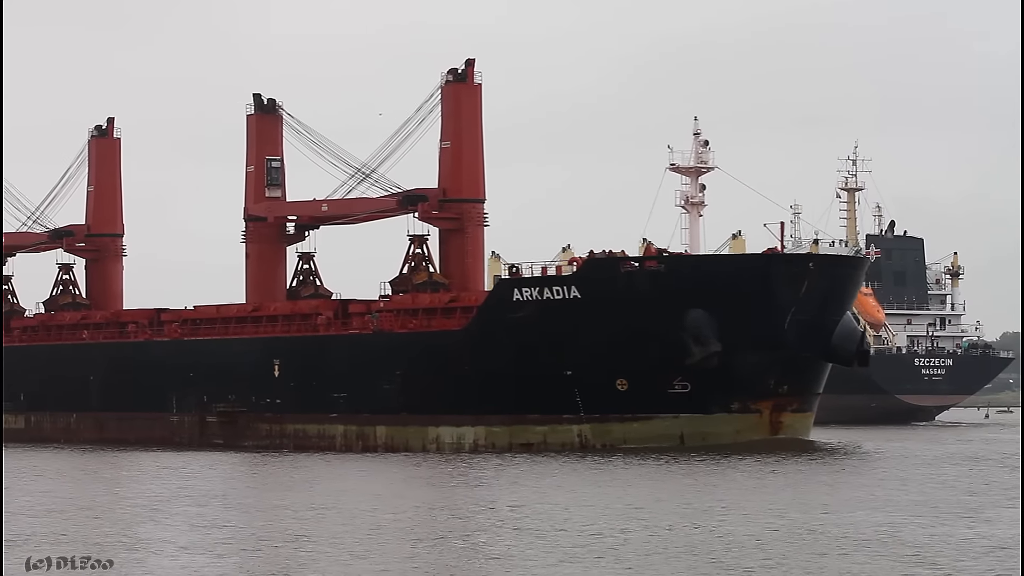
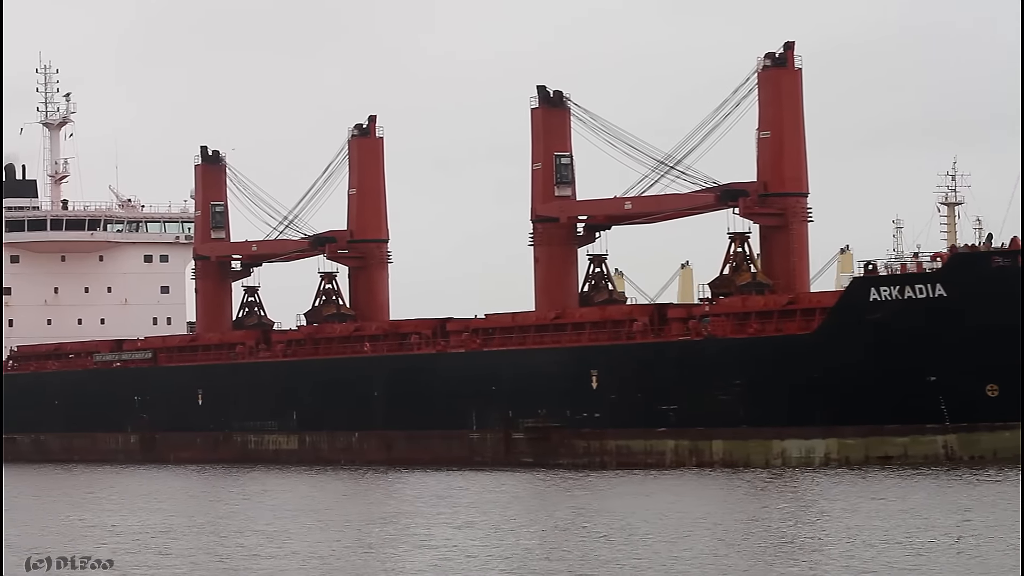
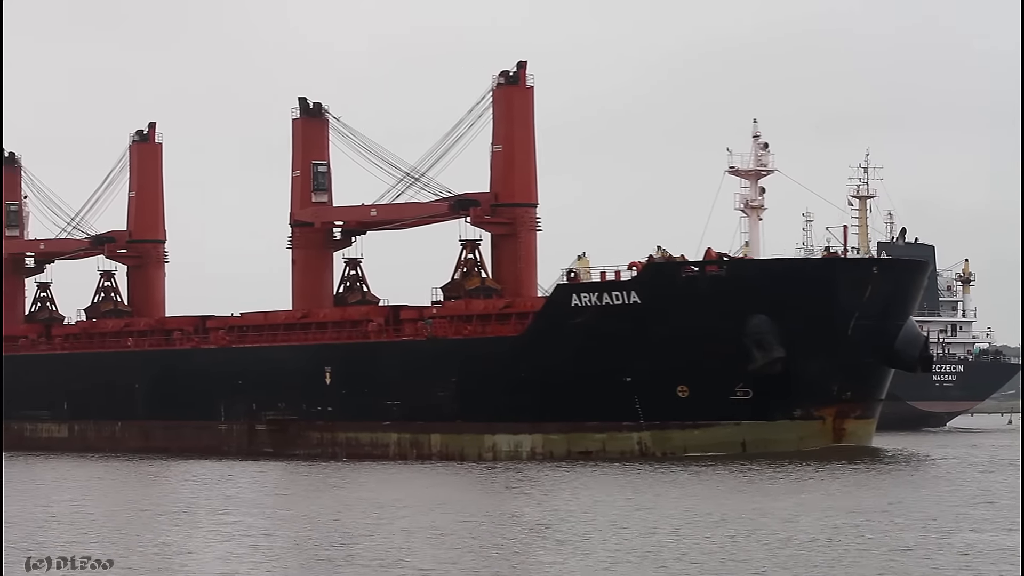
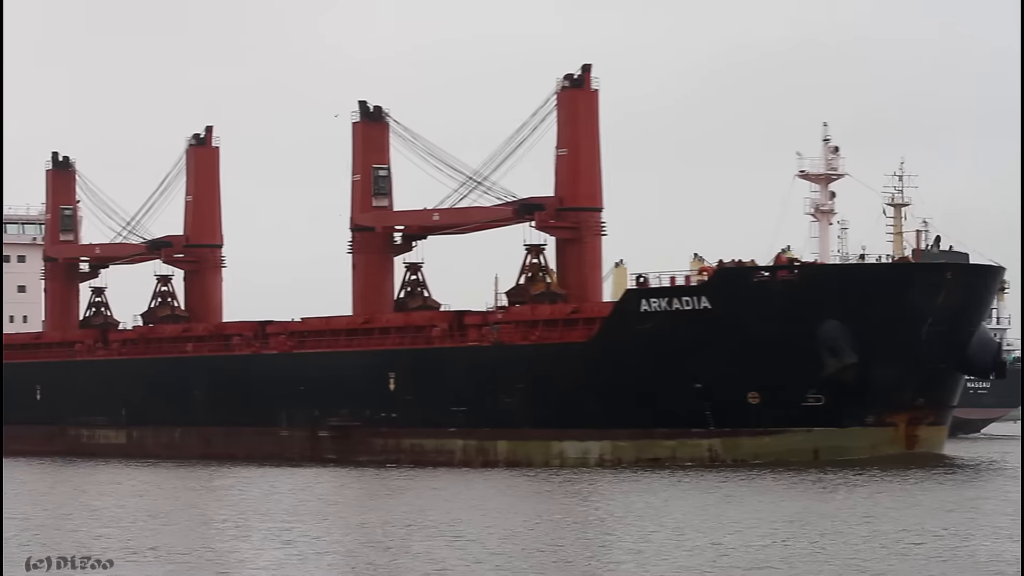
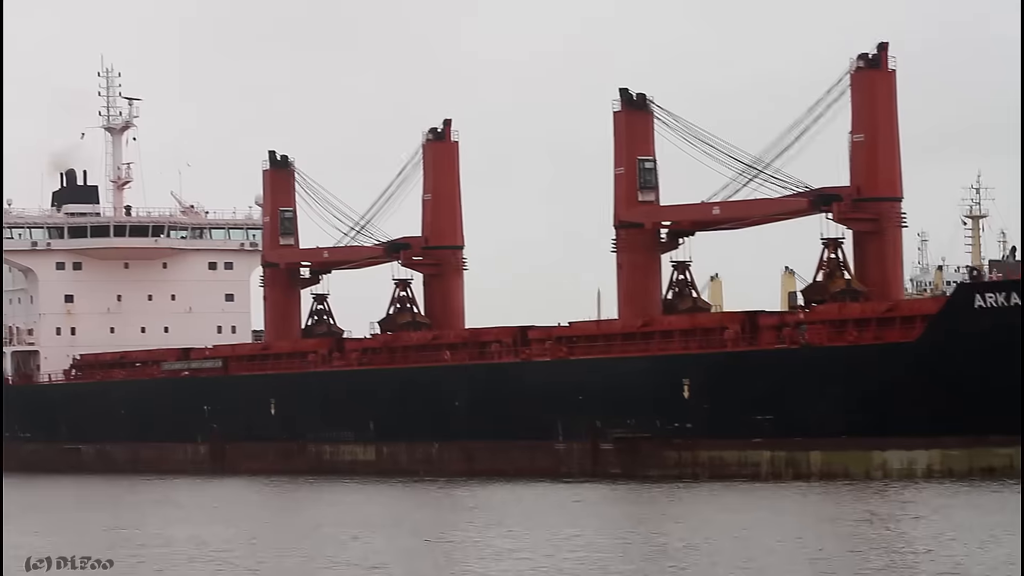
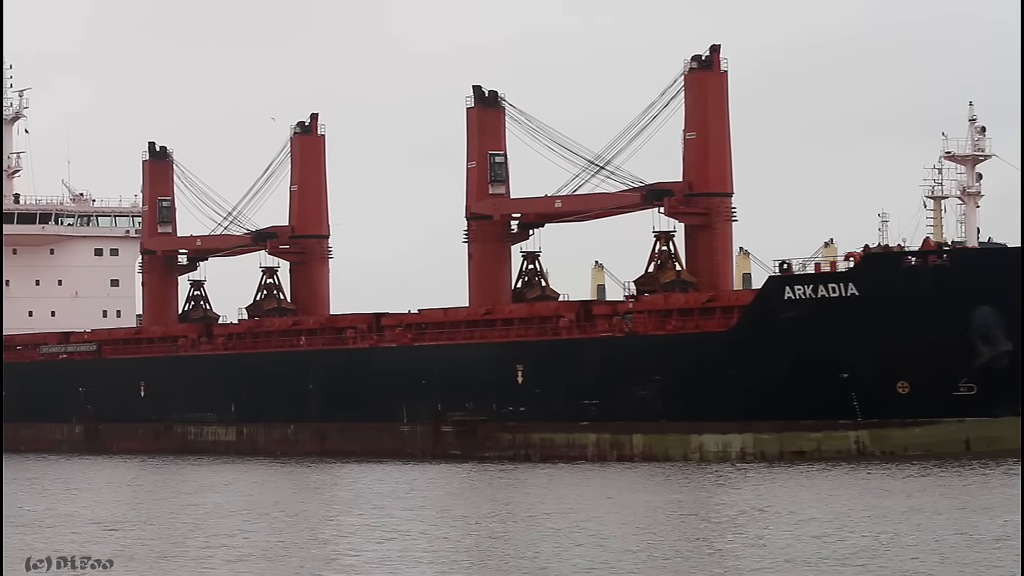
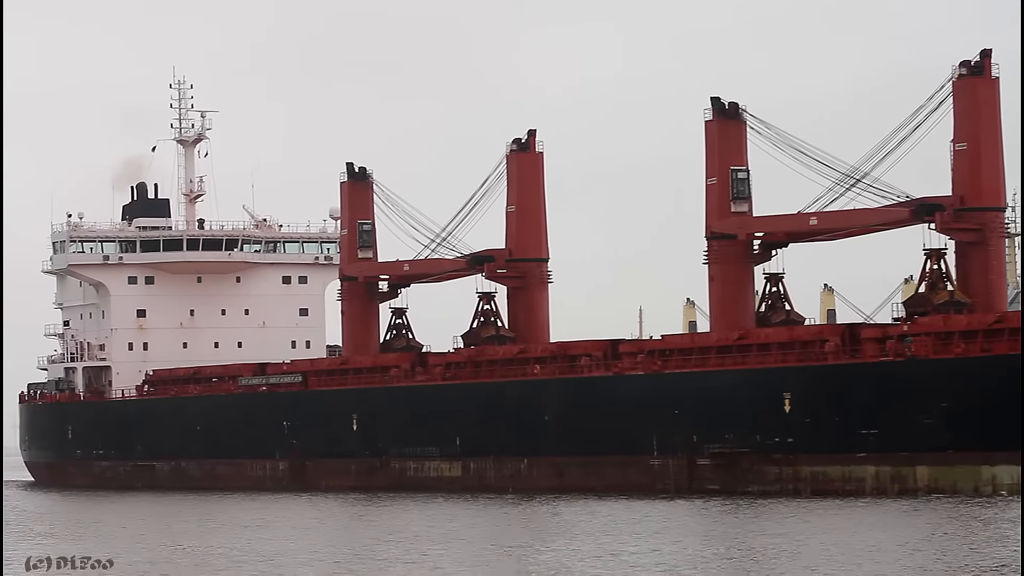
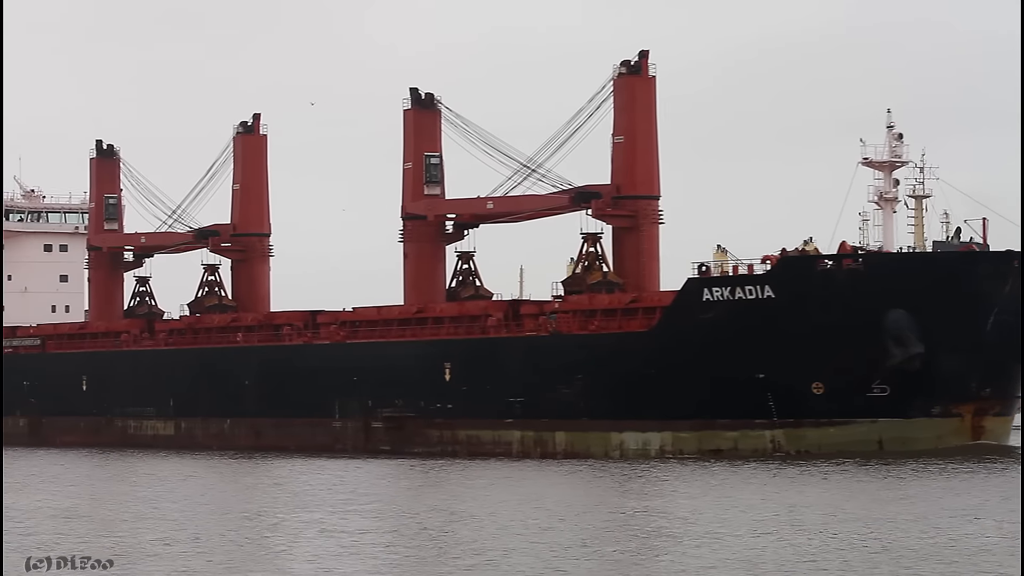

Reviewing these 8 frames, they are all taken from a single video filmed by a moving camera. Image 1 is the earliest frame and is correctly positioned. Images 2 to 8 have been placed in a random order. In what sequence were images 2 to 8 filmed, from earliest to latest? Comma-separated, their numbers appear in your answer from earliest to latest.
3, 4, 8, 6, 2, 5, 7
